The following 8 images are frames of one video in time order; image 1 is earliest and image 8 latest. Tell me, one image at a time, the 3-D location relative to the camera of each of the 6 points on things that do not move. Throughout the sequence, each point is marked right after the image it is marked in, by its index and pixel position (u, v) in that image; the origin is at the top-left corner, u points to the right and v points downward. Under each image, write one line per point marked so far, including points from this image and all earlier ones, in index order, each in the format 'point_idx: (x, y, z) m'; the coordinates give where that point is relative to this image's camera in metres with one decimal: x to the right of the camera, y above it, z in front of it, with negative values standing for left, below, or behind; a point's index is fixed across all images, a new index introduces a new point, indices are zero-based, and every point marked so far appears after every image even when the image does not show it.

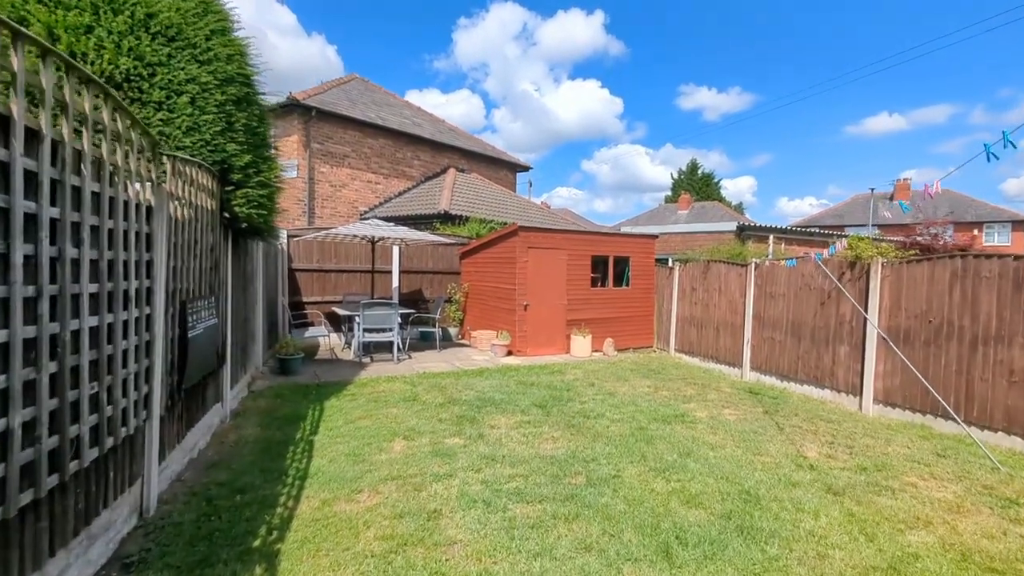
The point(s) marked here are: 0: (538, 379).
0: (+0.4, -1.3, +7.3) m
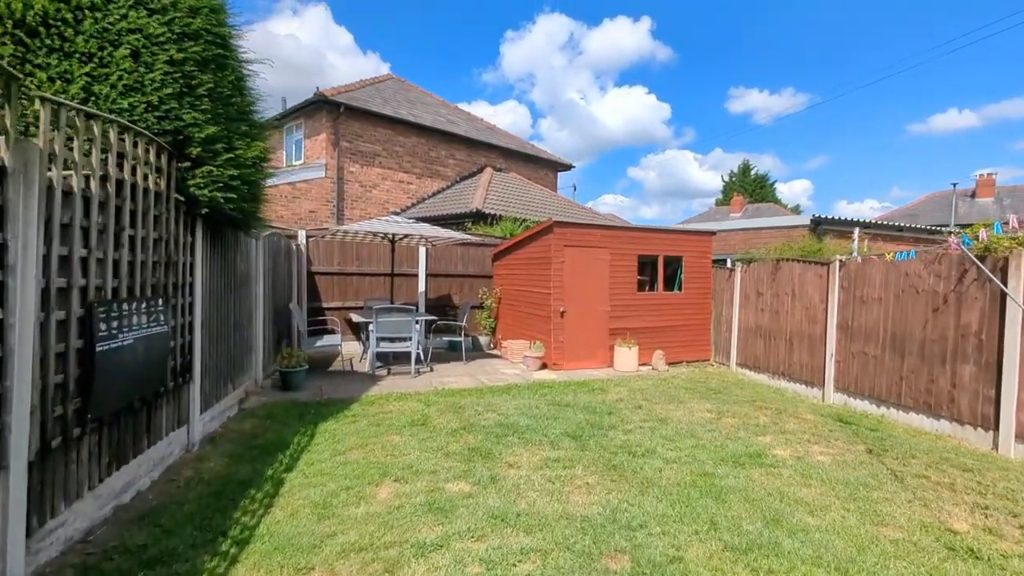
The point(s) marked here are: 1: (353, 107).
0: (+0.8, -1.3, +6.2) m
1: (-3.9, +4.5, +12.8) m
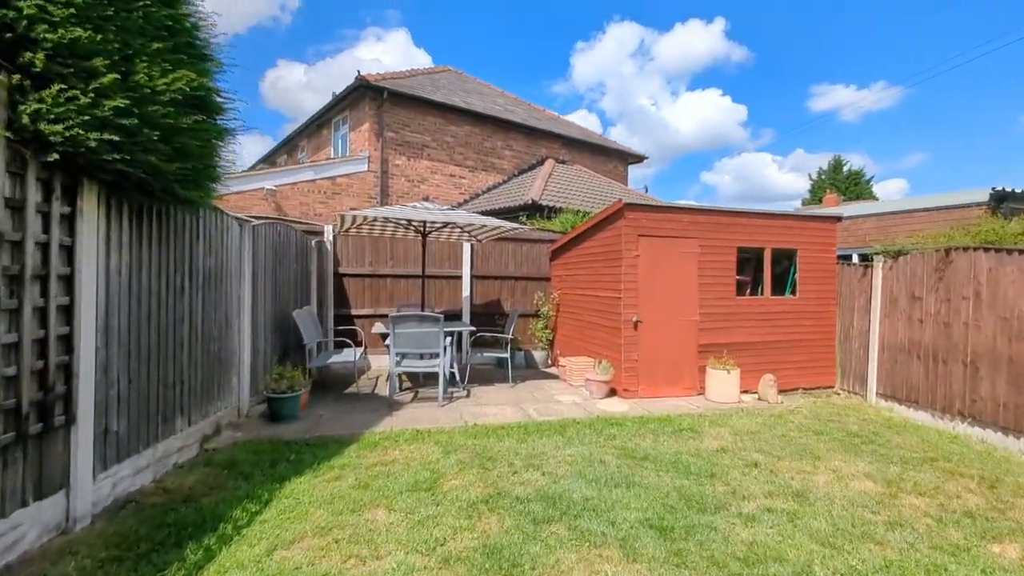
0: (+1.2, -1.3, +4.4) m
1: (-2.5, +4.4, +11.6) m
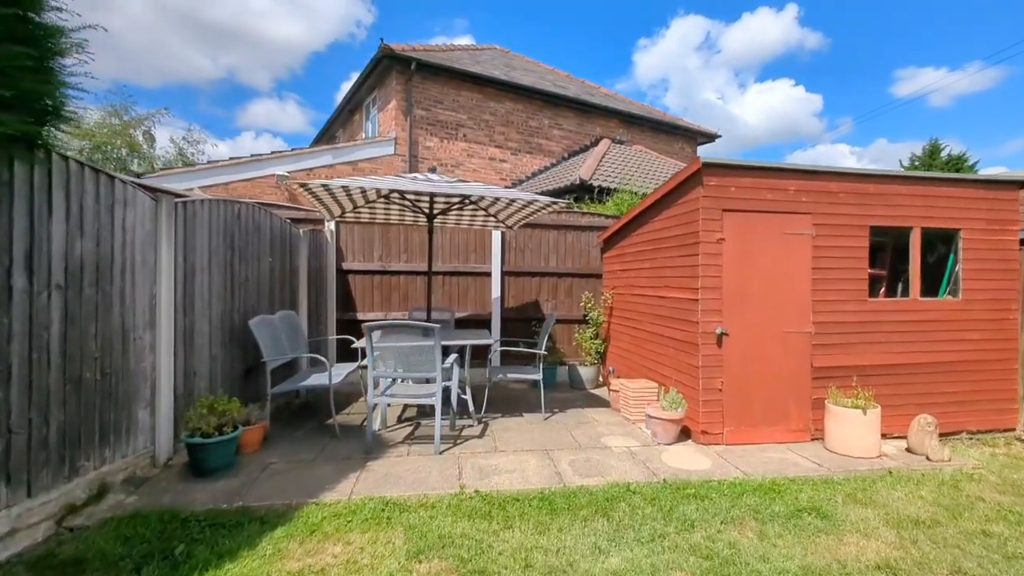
0: (+1.3, -1.3, +2.6) m
1: (-1.6, +4.4, +10.2) m
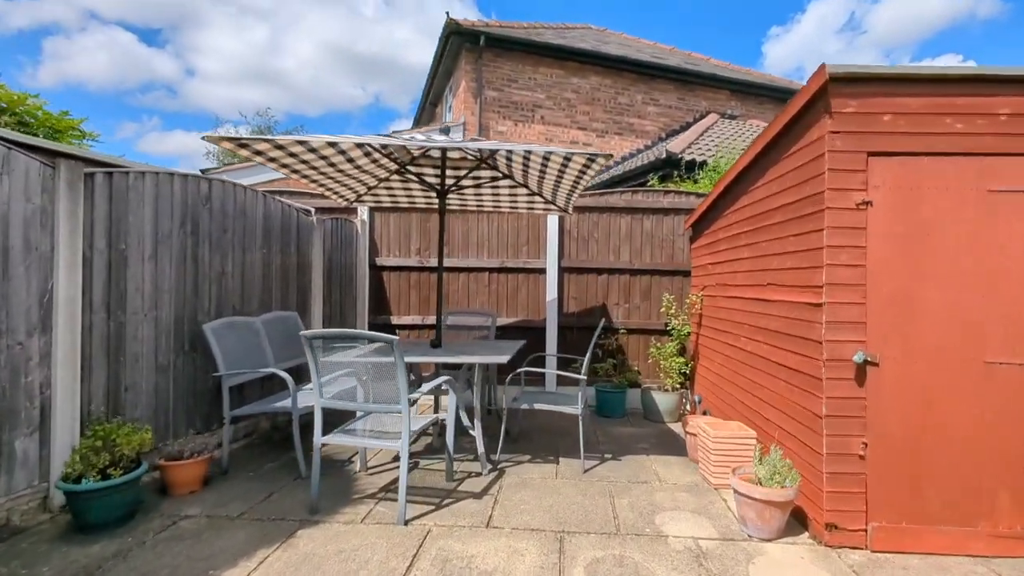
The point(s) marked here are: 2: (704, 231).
0: (+0.9, -1.3, +1.0) m
1: (-0.2, +4.4, +9.1) m
2: (+1.8, +0.5, +4.7) m
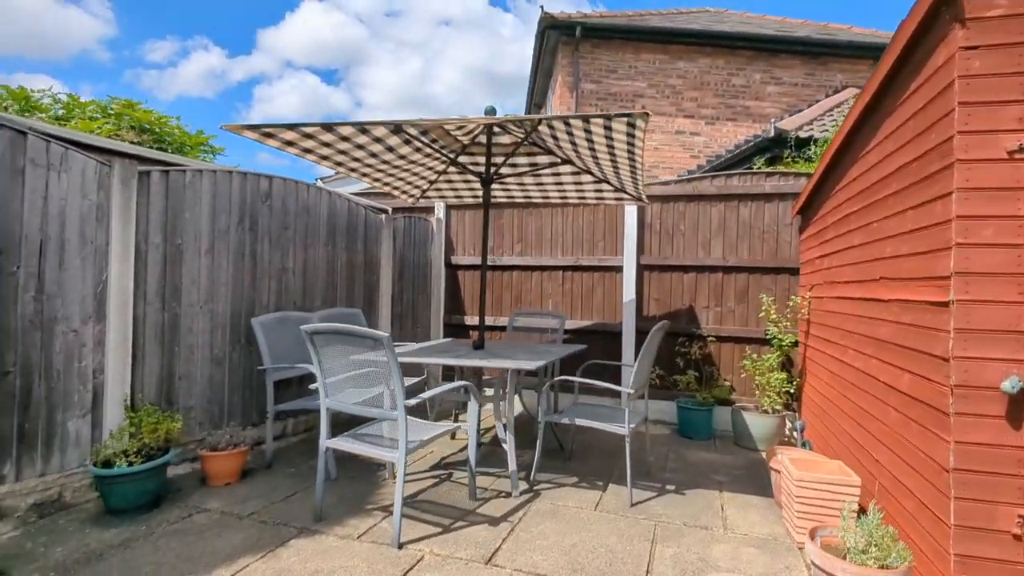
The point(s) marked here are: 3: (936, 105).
0: (+0.5, -1.3, +0.4) m
1: (+1.4, +4.3, +8.6) m
2: (+2.2, +0.5, +3.8) m
3: (+1.5, +0.6, +1.9) m
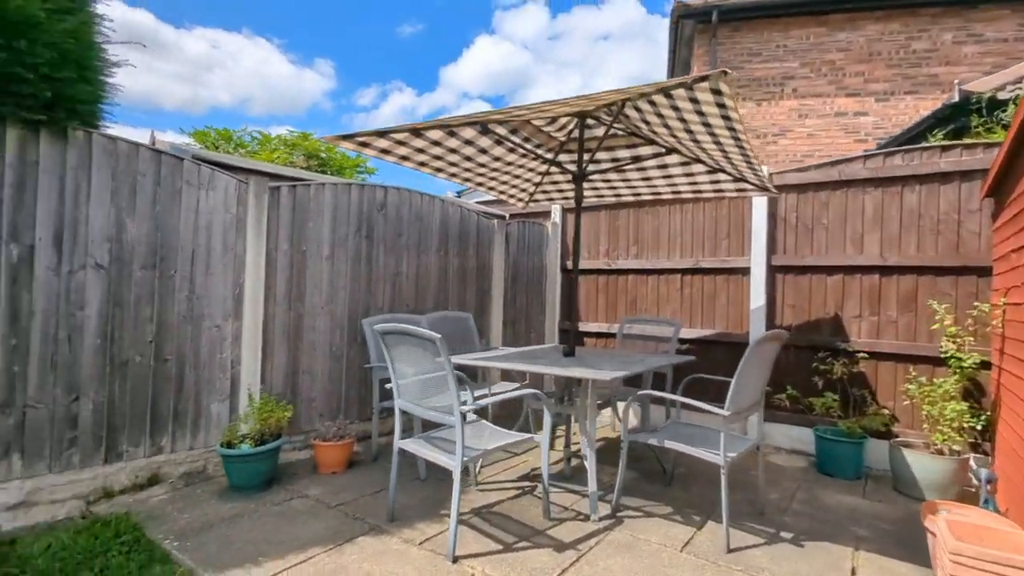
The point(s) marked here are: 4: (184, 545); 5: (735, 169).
0: (+0.2, -1.2, +0.1) m
1: (+3.5, +4.2, +7.7) m
2: (+2.8, +0.5, +2.8) m
3: (+1.6, +0.6, +1.2) m
4: (-1.5, -1.2, +2.5) m
5: (+1.6, +0.8, +3.5) m
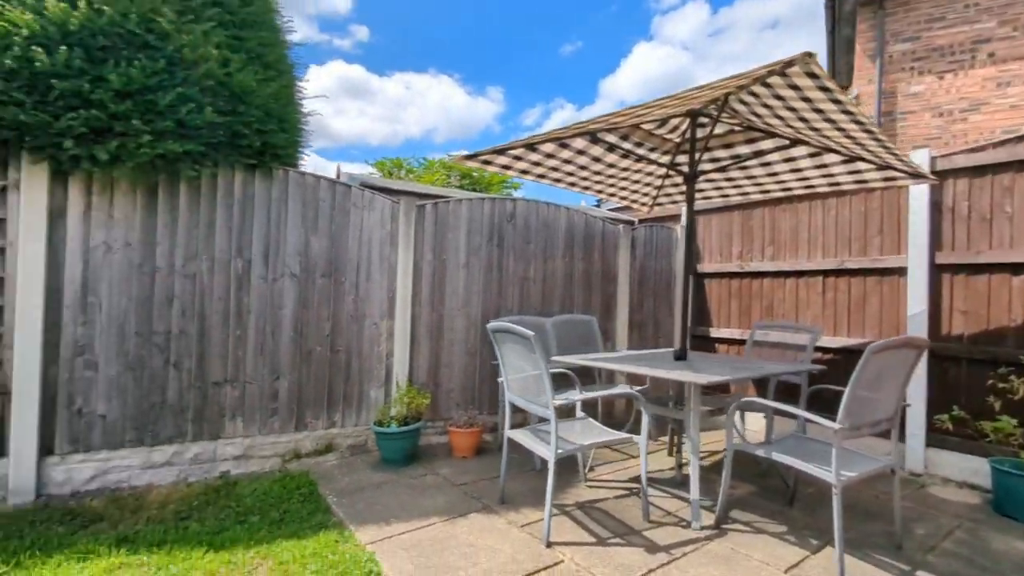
0: (-0.2, -1.2, +0.2) m
1: (+5.5, +4.2, +6.5) m
2: (+3.3, +0.5, +2.0) m
3: (+1.6, +0.6, +0.9) m
4: (-1.0, -1.2, +3.0) m
5: (+2.3, +0.8, +3.0) m
